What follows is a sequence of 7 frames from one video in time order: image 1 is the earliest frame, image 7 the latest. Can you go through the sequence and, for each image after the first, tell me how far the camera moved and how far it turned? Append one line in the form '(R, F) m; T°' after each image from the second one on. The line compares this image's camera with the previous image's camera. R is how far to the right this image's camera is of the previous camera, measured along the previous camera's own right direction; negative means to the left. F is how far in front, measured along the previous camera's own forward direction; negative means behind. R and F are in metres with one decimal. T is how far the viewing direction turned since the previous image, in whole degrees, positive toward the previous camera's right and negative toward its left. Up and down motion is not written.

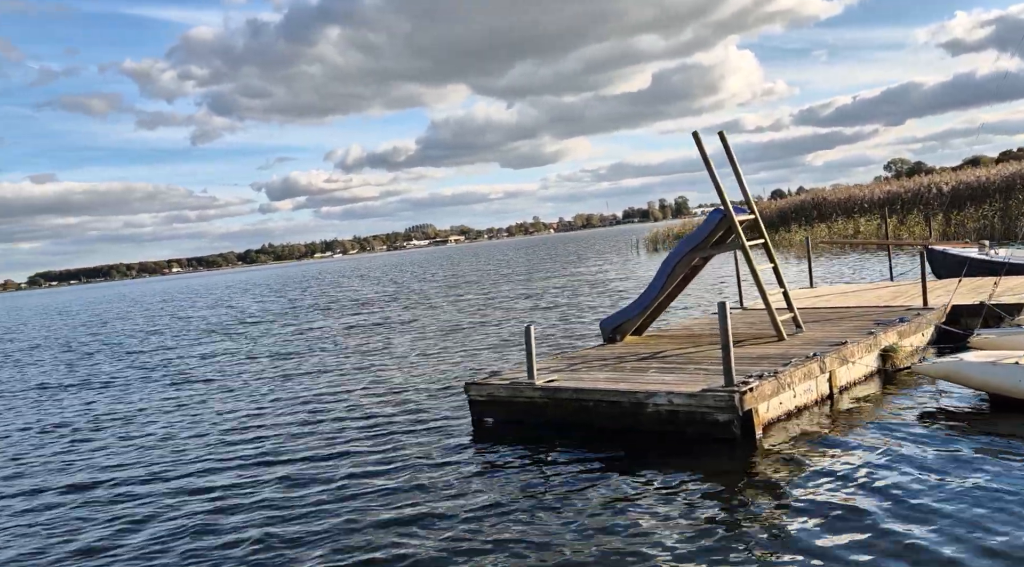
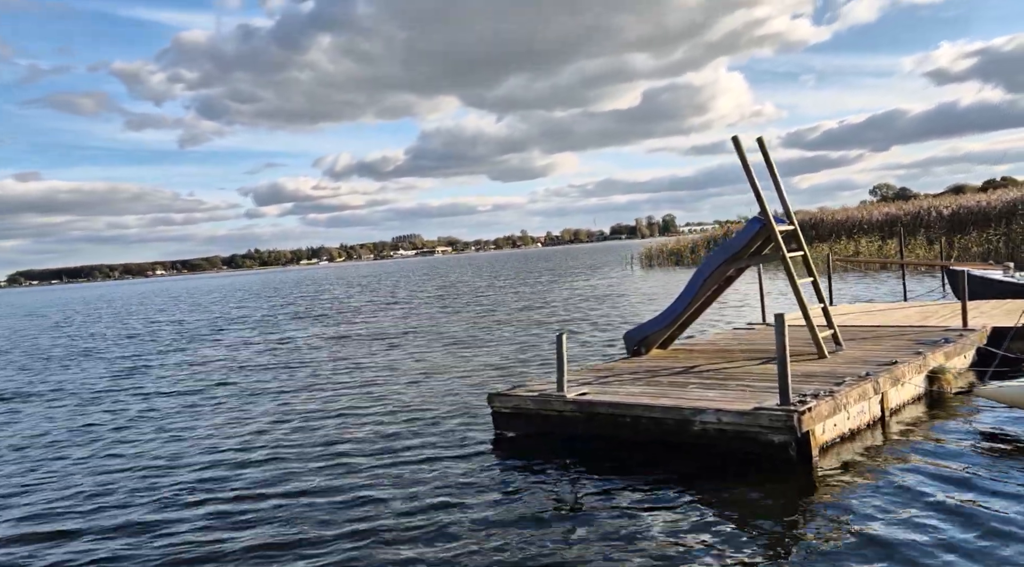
(-0.7, +1.0) m; +1°
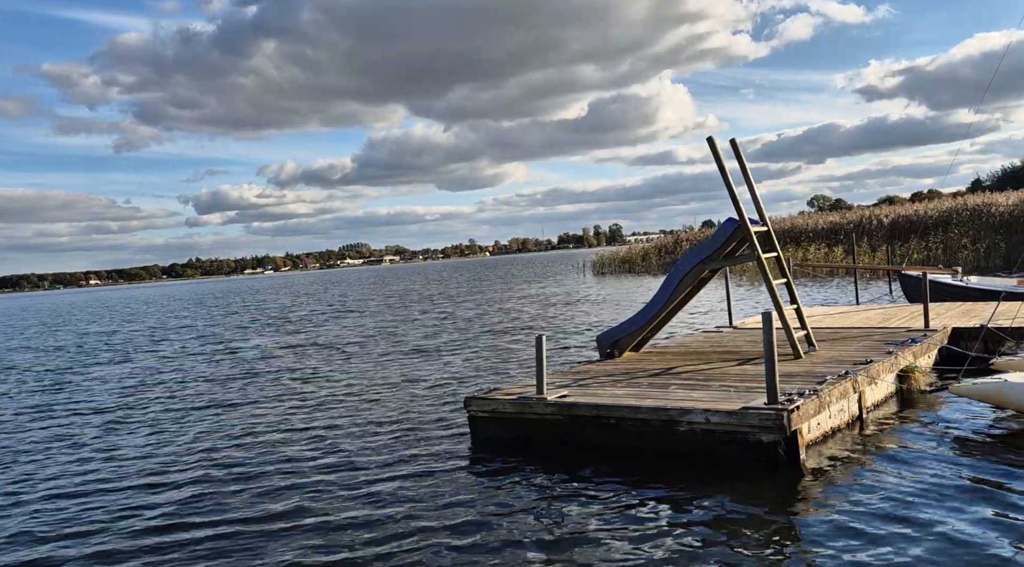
(-0.5, +0.2) m; +3°
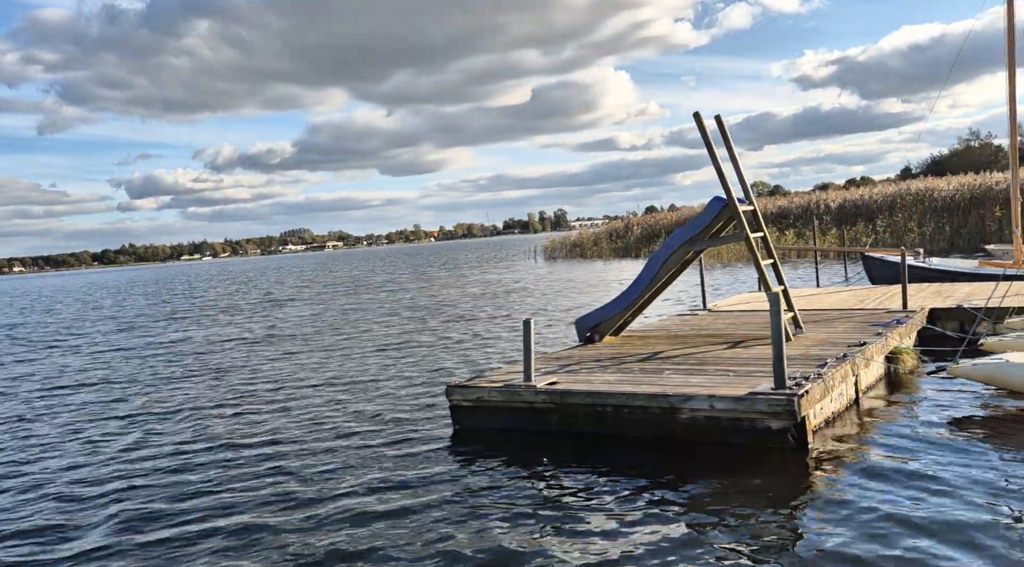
(-0.6, +0.8) m; +4°
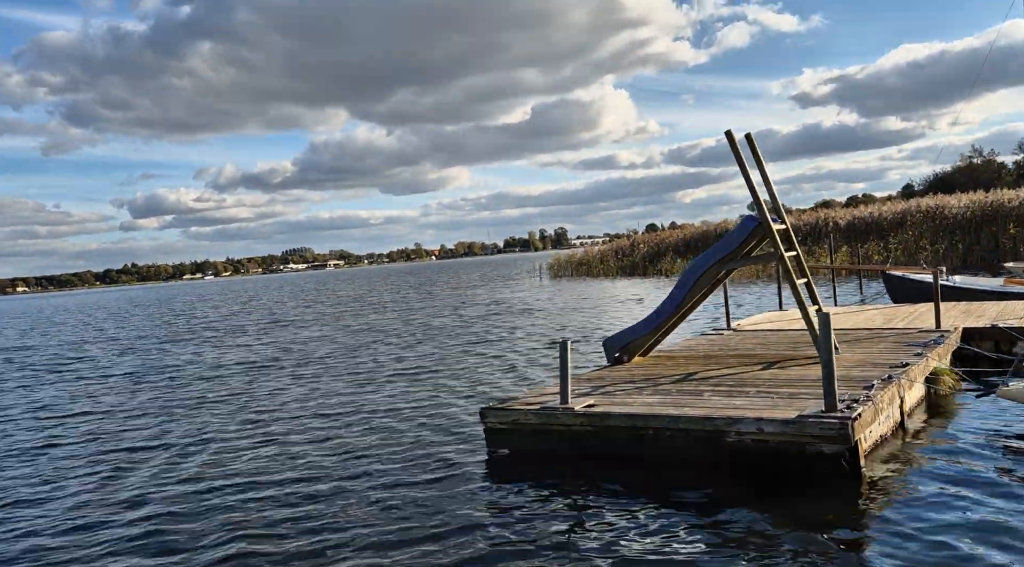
(-0.5, +0.3) m; 0°
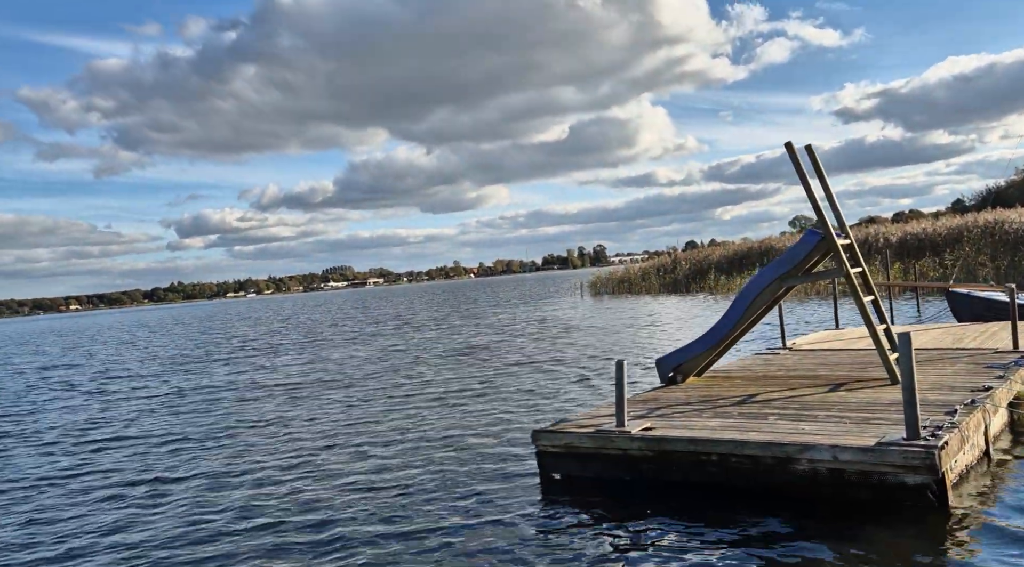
(-0.2, +0.6) m; -2°
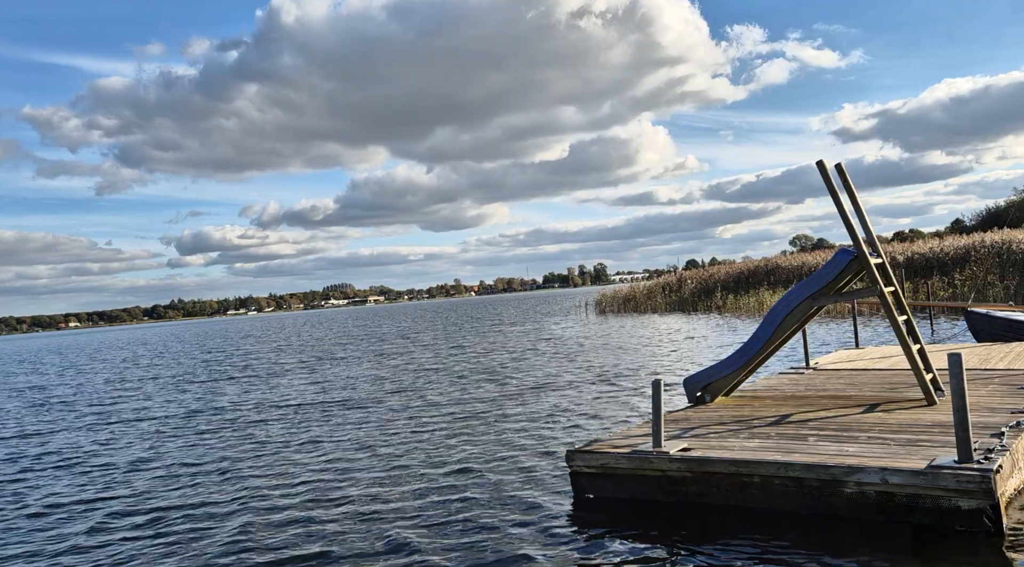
(-0.5, +0.2) m; 0°
